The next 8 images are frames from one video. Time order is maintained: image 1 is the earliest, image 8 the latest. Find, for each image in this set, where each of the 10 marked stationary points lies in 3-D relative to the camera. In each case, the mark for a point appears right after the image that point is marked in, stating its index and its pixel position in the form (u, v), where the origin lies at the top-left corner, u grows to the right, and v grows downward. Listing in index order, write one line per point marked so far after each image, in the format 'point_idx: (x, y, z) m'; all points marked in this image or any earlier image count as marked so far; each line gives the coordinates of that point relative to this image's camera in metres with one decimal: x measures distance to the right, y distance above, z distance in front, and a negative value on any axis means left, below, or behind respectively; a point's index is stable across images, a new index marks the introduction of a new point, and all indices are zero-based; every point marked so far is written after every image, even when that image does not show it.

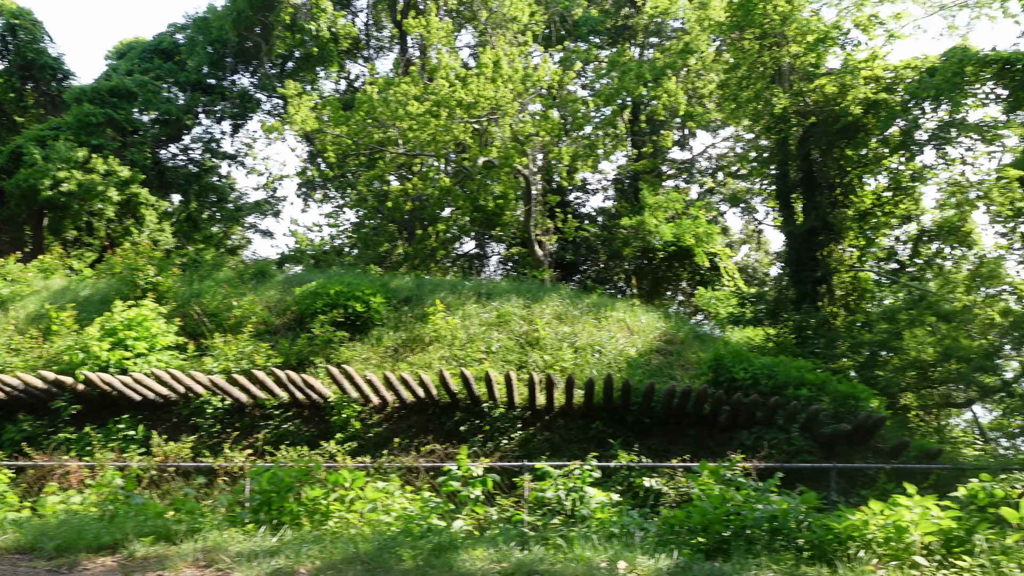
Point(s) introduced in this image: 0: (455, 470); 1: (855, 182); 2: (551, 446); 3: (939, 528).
0: (-0.4, -1.3, +6.8) m
1: (+6.2, +1.9, +16.9) m
2: (+0.4, -1.7, +10.2) m
3: (+2.4, -1.4, +5.4) m
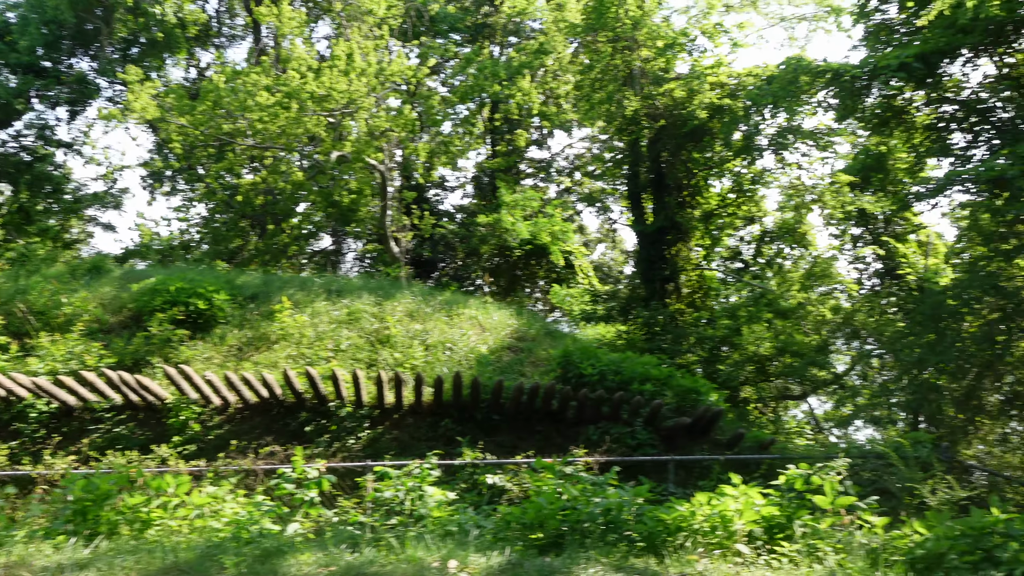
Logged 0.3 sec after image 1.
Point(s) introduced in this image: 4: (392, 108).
0: (-1.6, -1.3, +6.6) m
1: (+3.5, +1.9, +17.6) m
2: (-1.2, -1.7, +10.1) m
3: (+1.5, -1.4, +5.6) m
4: (-2.2, +3.3, +17.1) m
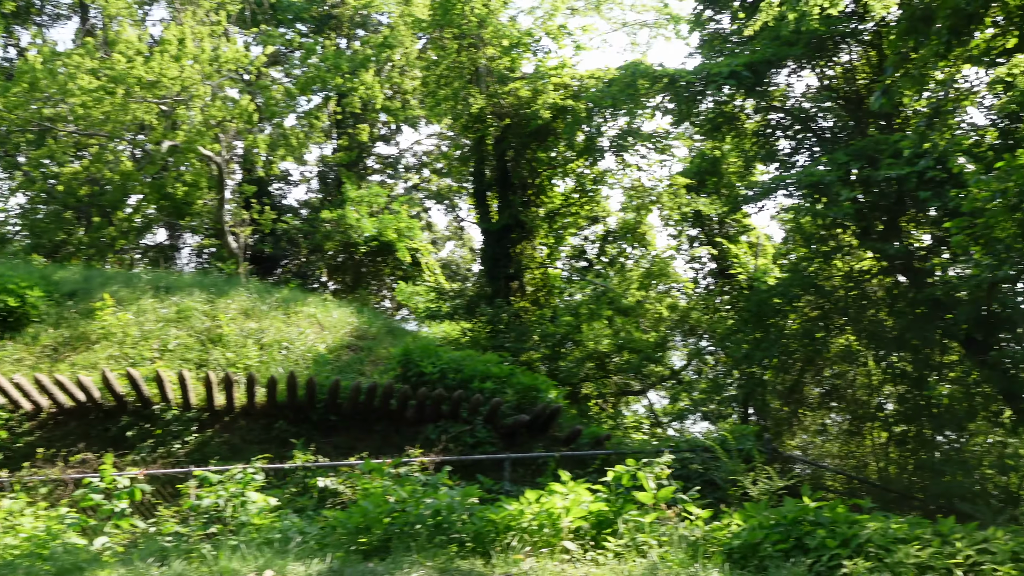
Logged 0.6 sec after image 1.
0: (-2.7, -1.3, +6.2) m
1: (+0.6, +2.0, +17.8) m
2: (-2.9, -1.6, +9.6) m
3: (+0.5, -1.4, +5.7) m
4: (-4.9, +3.3, +16.5) m
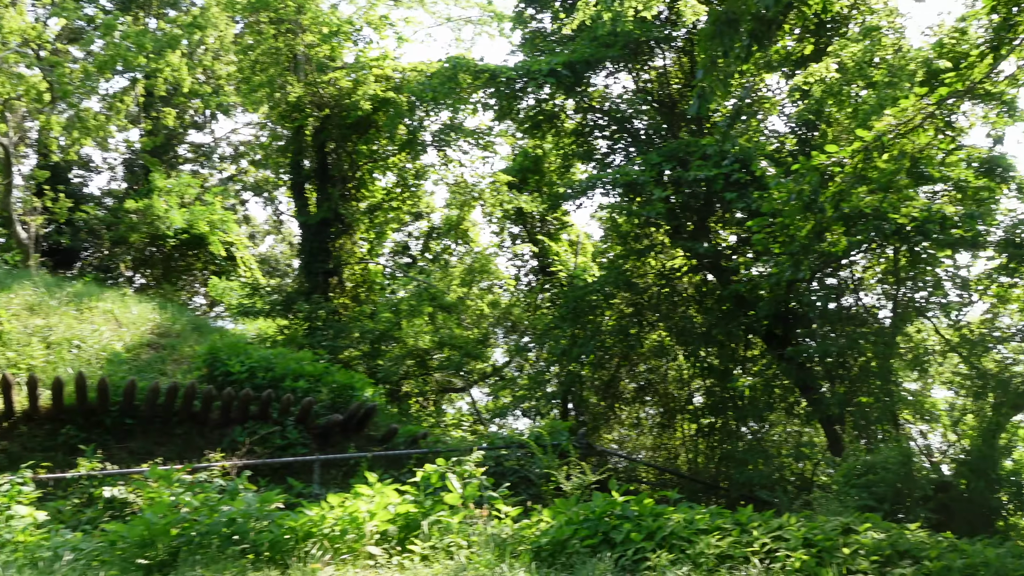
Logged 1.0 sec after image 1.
0: (-3.9, -1.2, +5.3) m
1: (-2.7, +2.0, +17.4) m
2: (-4.7, -1.6, +8.7) m
3: (-0.7, -1.3, +5.5) m
4: (-7.9, +3.4, +15.1) m
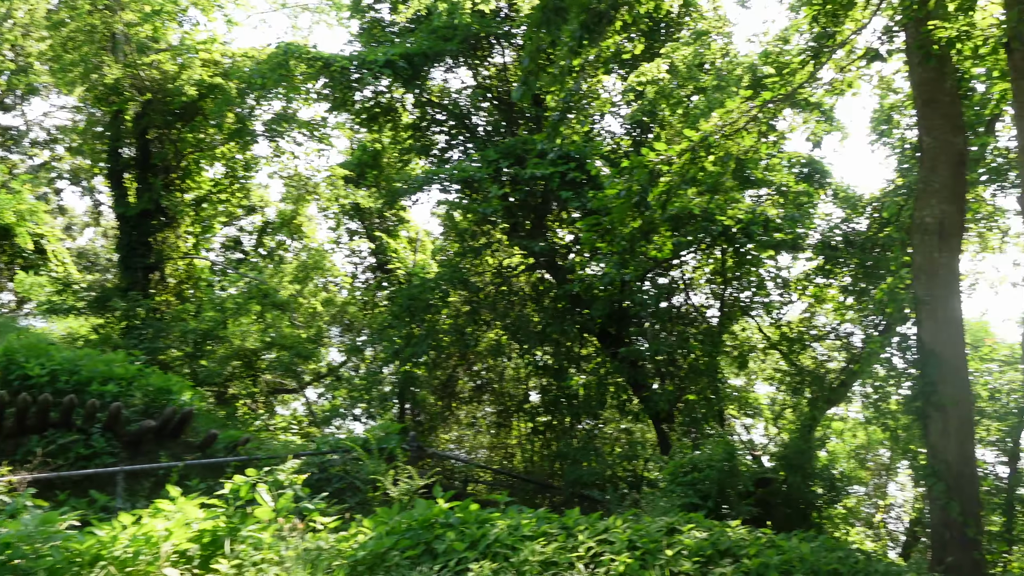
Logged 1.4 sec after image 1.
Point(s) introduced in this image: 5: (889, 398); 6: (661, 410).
0: (-4.8, -1.2, +4.4) m
1: (-5.6, +2.1, +16.4) m
2: (-6.2, -1.5, +7.6) m
3: (-1.7, -1.3, +5.0) m
4: (-10.3, +3.5, +13.3) m
5: (+3.7, -1.1, +9.3) m
6: (+1.8, -1.5, +11.6) m
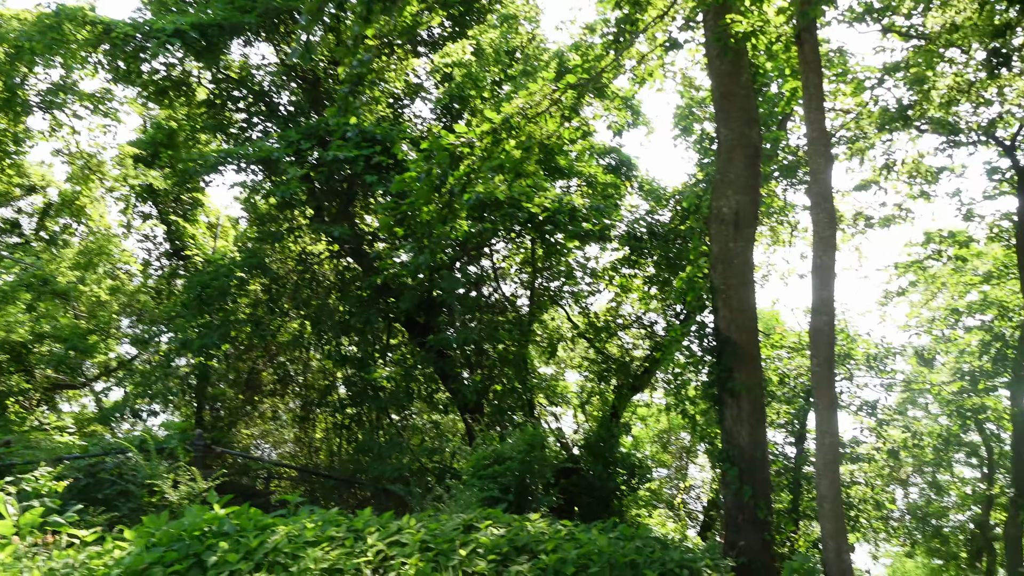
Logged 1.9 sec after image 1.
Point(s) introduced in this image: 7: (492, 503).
0: (-5.7, -1.1, +3.0) m
1: (-8.7, +2.3, +14.7) m
2: (-7.6, -1.4, +5.9) m
3: (-2.7, -1.2, +4.2) m
4: (-12.8, +3.7, +10.7) m
5: (+1.7, -0.9, +9.5) m
6: (-0.5, -1.4, +11.4) m
7: (-0.2, -1.7, +7.4) m
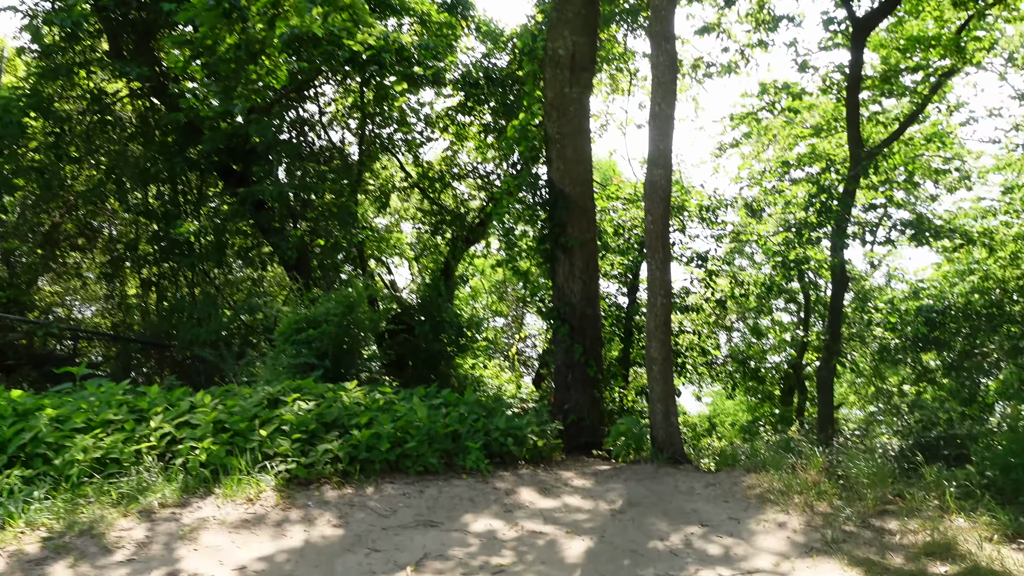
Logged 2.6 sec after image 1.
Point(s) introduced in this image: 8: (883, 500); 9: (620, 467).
0: (-6.2, -0.8, +1.6) m
1: (-11.0, +4.4, +11.9) m
2: (-8.6, -0.6, +4.2) m
3: (-3.5, -0.7, +3.3) m
4: (-14.4, +5.1, +7.2) m
5: (+0.1, +0.5, +9.1) m
6: (-2.5, +0.4, +10.7) m
7: (-1.5, -0.6, +6.9) m
8: (+1.8, -1.0, +4.5) m
9: (+0.6, -1.0, +5.1) m
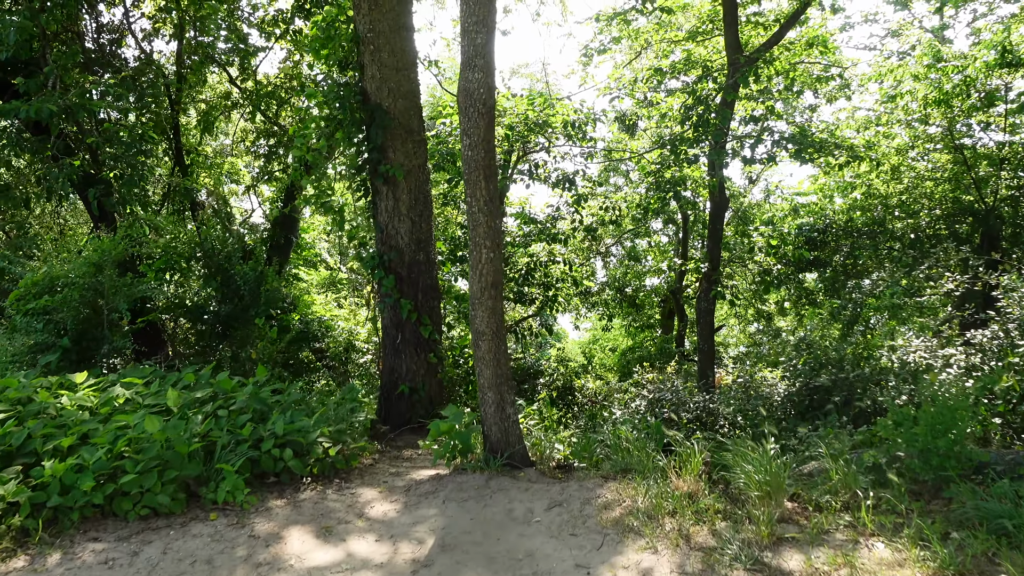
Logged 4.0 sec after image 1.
0: (-6.6, -1.1, -0.4) m
1: (-12.8, +4.7, +8.8) m
2: (-9.3, -0.8, +1.8) m
3: (-4.1, -0.8, +1.6) m
4: (-15.6, +4.9, +3.6) m
5: (-1.3, +1.0, +7.6) m
6: (-4.1, +0.9, +8.8) m
7: (-2.6, -0.3, +5.3) m
8: (+0.9, -0.8, +3.4) m
9: (-0.3, -0.8, +3.9) m
